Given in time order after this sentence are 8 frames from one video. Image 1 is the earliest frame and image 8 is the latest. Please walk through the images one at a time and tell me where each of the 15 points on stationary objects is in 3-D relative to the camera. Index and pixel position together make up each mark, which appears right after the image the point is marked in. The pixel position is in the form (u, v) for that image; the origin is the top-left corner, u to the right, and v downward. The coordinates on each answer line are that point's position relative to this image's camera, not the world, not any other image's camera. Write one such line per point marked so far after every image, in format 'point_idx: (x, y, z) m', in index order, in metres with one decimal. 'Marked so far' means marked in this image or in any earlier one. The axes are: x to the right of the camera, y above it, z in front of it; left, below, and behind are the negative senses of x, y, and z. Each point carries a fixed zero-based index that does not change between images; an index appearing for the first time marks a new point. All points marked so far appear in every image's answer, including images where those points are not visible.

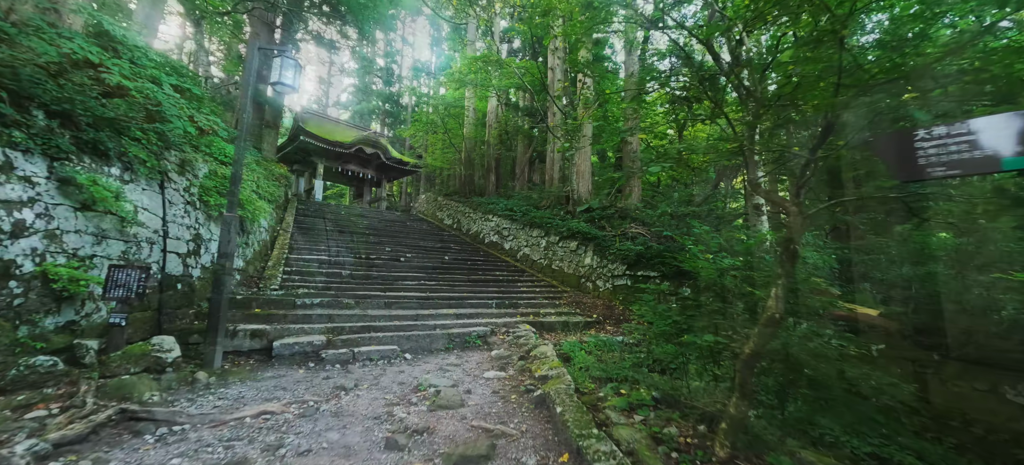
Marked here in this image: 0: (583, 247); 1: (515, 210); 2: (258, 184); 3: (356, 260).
0: (+1.9, -0.4, +10.2) m
1: (+0.1, +0.8, +12.8) m
2: (-4.7, +0.9, +6.8) m
3: (-3.5, -0.6, +8.1) m
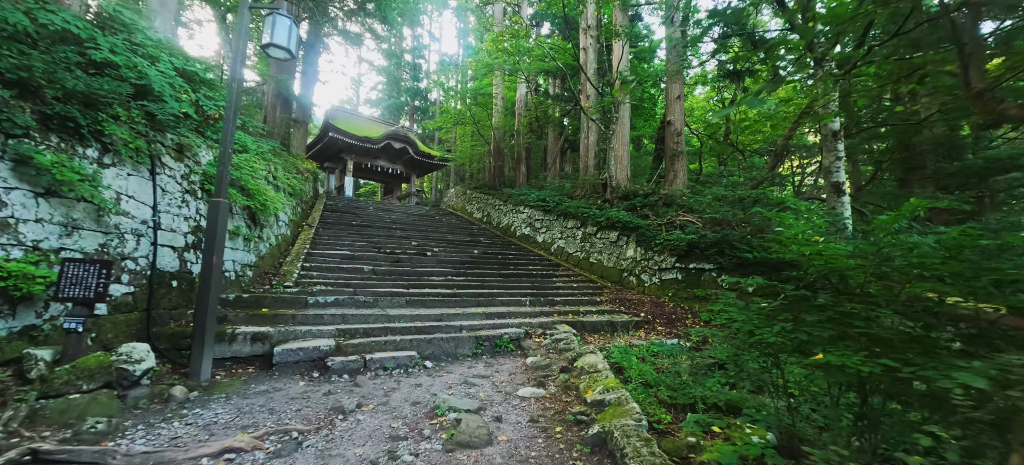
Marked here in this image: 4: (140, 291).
0: (+2.7, -0.1, +9.2) m
1: (+1.2, +1.0, +11.9) m
2: (-4.2, +1.0, +6.5) m
3: (-2.7, -0.5, +7.6) m
4: (-3.4, -0.5, +3.3) m
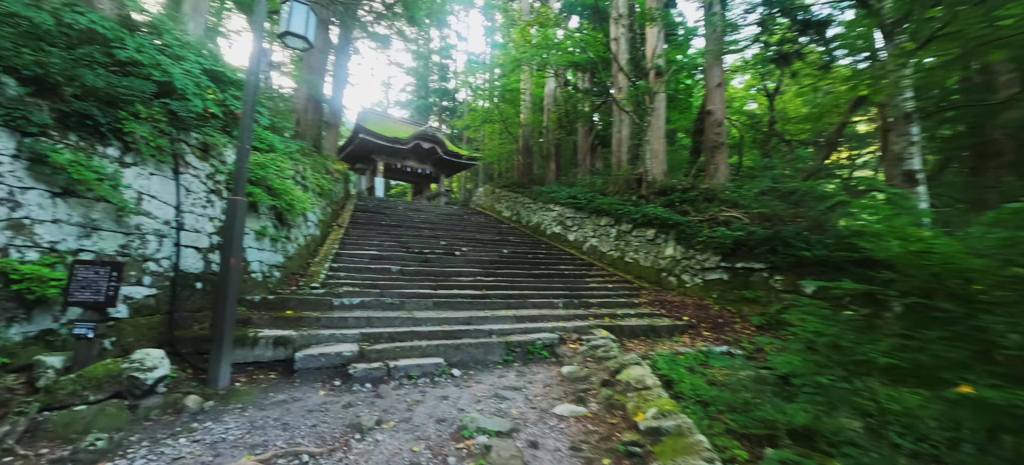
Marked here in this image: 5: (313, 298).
0: (+3.5, -0.1, +8.6) m
1: (+2.1, +1.1, +11.5) m
2: (-3.6, +1.0, +6.4) m
3: (-2.1, -0.5, +7.5) m
4: (-3.1, -0.5, +3.2) m
5: (-2.4, -0.8, +4.4) m
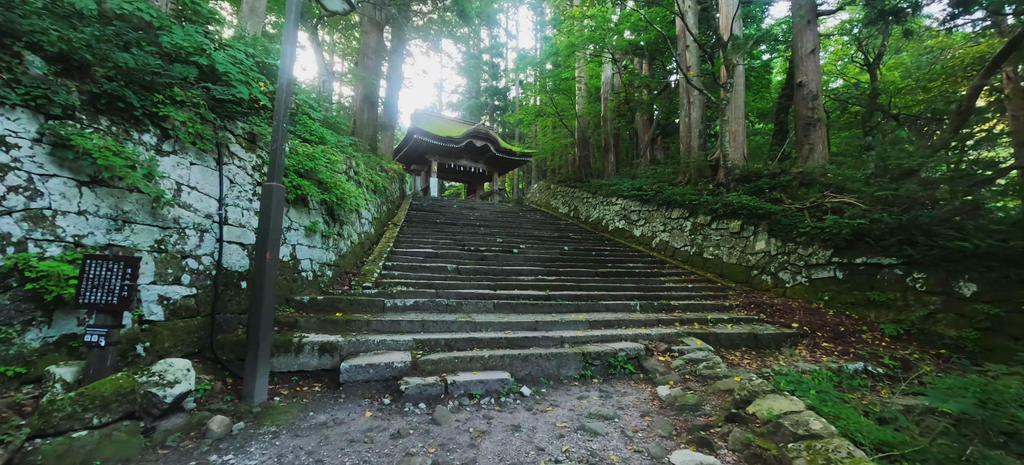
0: (+4.7, +0.1, +7.4) m
1: (+3.8, +1.2, +10.4) m
2: (-2.6, +1.0, +6.2) m
3: (-0.9, -0.4, +7.0) m
4: (-2.5, -0.5, +2.9) m
5: (-1.6, -0.7, +4.1) m
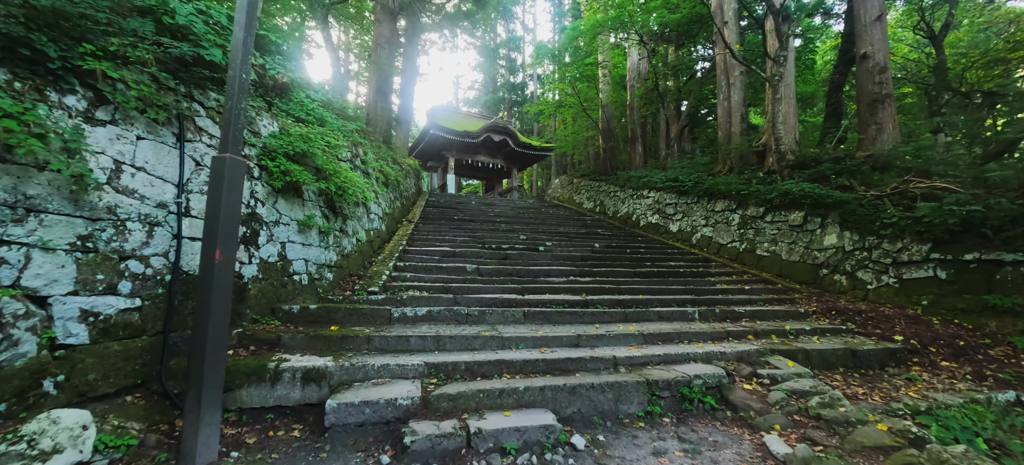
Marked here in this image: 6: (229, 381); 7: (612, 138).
0: (+5.2, +0.3, +6.4) m
1: (+4.4, +1.4, +9.4) m
2: (-2.2, +1.1, +5.5) m
3: (-0.5, -0.3, +6.2) m
4: (-2.2, -0.5, +2.2) m
5: (-1.3, -0.7, +3.3) m
6: (-1.7, -0.9, +2.3) m
7: (+4.0, +3.8, +14.6) m
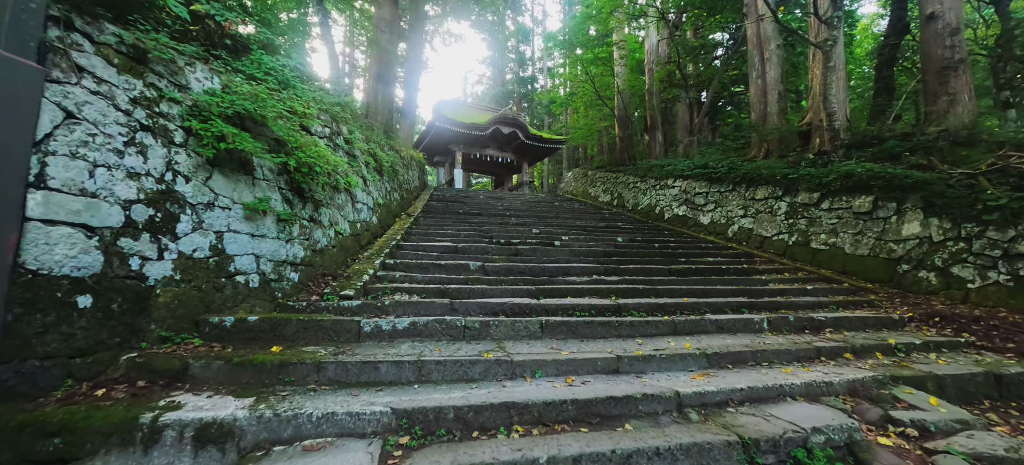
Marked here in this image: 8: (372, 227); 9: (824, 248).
0: (+5.4, +0.4, +5.3) m
1: (+4.6, +1.5, +8.3) m
2: (-2.1, +1.2, +4.7) m
3: (-0.3, -0.2, +5.3) m
4: (-2.2, -0.4, +1.4) m
5: (-1.2, -0.6, +2.5) m
6: (-1.7, -0.8, +1.4) m
7: (+4.4, +4.0, +13.6) m
8: (-2.0, +0.1, +5.2) m
9: (+5.0, -0.2, +5.8) m
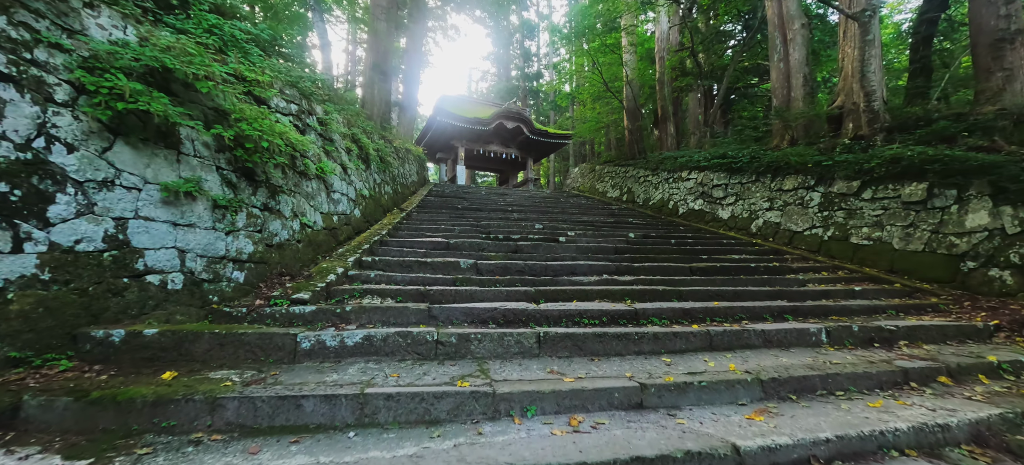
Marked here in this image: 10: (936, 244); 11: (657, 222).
0: (+5.4, +0.5, +4.6) m
1: (+4.6, +1.6, +7.6) m
2: (-2.1, +1.3, +4.1) m
3: (-0.3, -0.1, +4.7) m
4: (-2.2, -0.3, +0.8) m
5: (-1.3, -0.5, +1.9) m
6: (-1.8, -0.7, +0.8) m
7: (+4.5, +4.1, +12.9) m
8: (-2.0, +0.2, +4.7) m
9: (+5.0, -0.1, +5.1) m
10: (+5.2, -0.1, +4.5) m
11: (+3.2, +0.2, +8.0) m
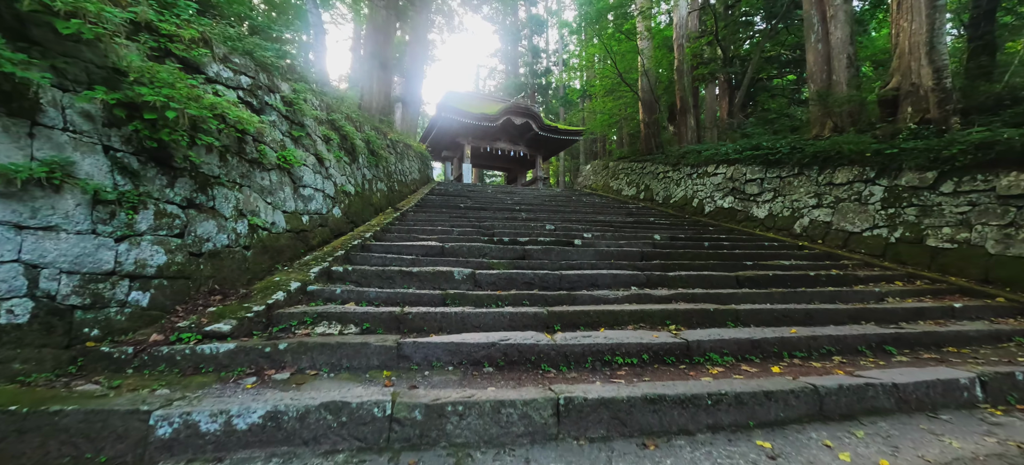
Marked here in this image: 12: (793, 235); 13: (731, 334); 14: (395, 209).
0: (+5.4, +0.5, +3.7) m
1: (+4.8, +1.6, +6.8) m
2: (-2.1, +1.2, +3.4) m
3: (-0.3, -0.1, +4.0) m
4: (-2.3, -0.3, +0.1) m
5: (-1.3, -0.5, +1.2) m
6: (-1.8, -0.8, +0.1) m
7: (+4.8, +4.0, +12.0) m
8: (-1.9, +0.1, +4.0) m
9: (+5.0, -0.2, +4.2) m
10: (+5.3, -0.1, +3.6) m
11: (+3.3, +0.2, +7.2) m
12: (+4.6, 0.0, +6.0) m
13: (+1.3, -0.6, +2.2) m
14: (-1.9, +0.4, +6.0) m
